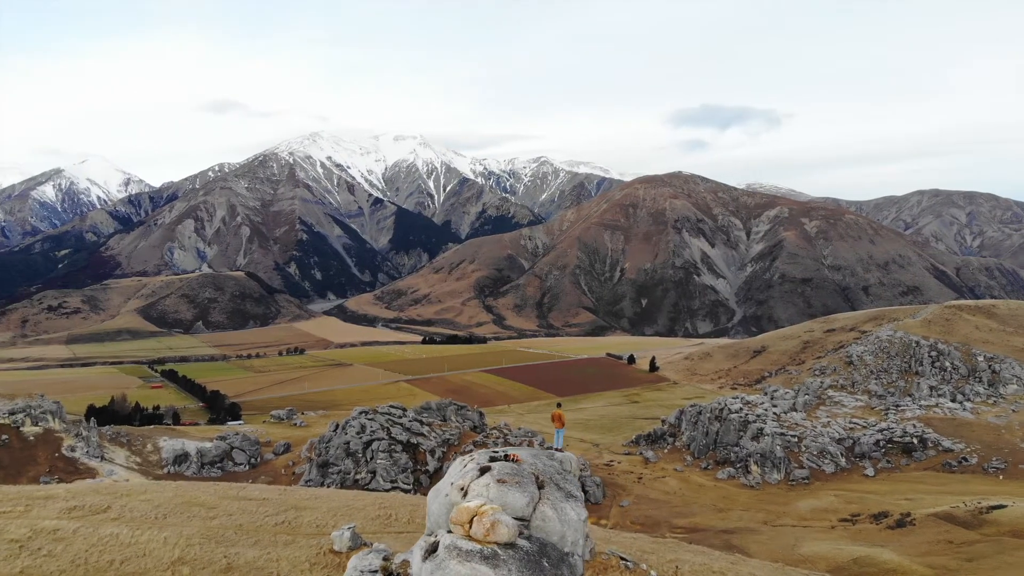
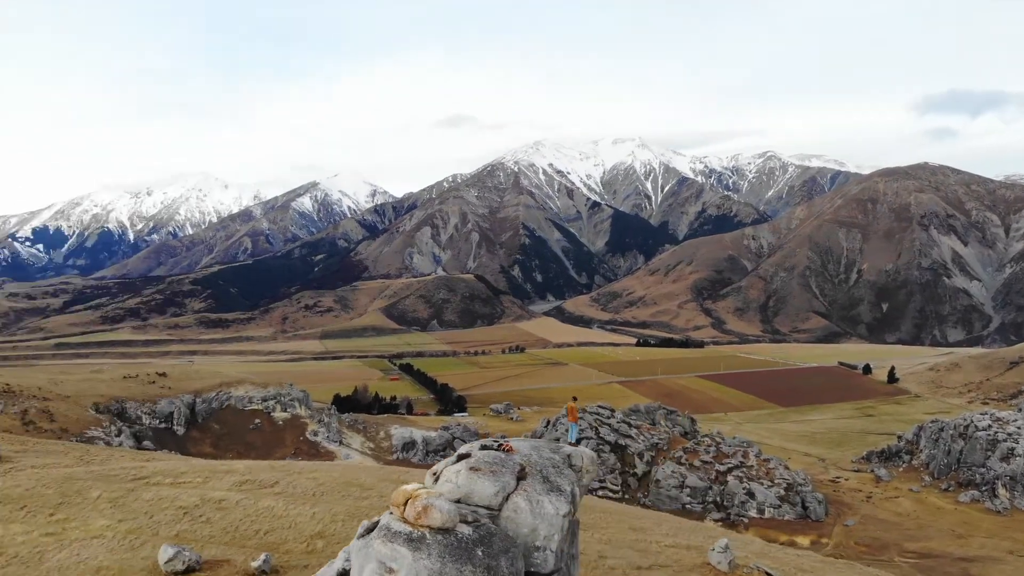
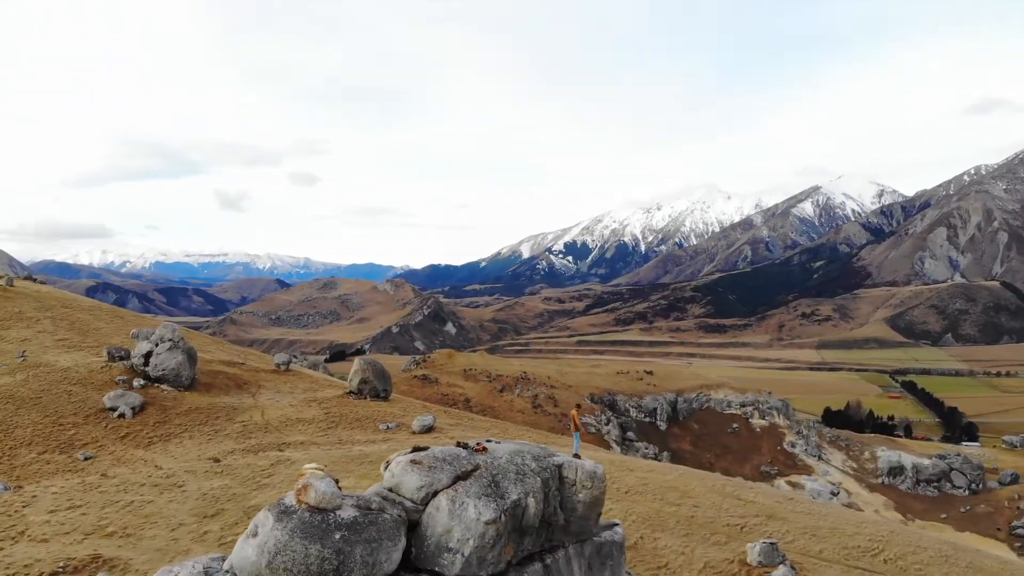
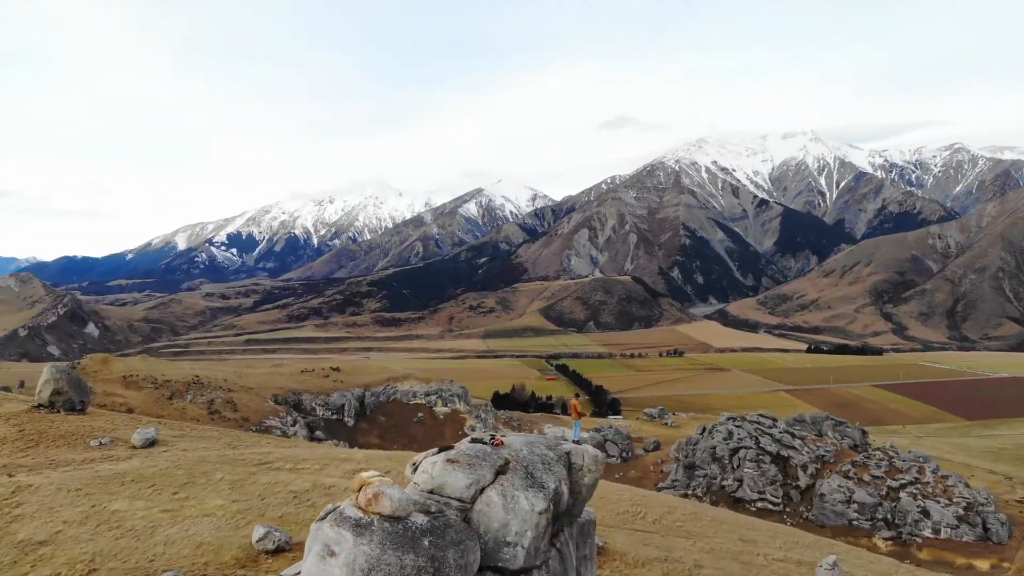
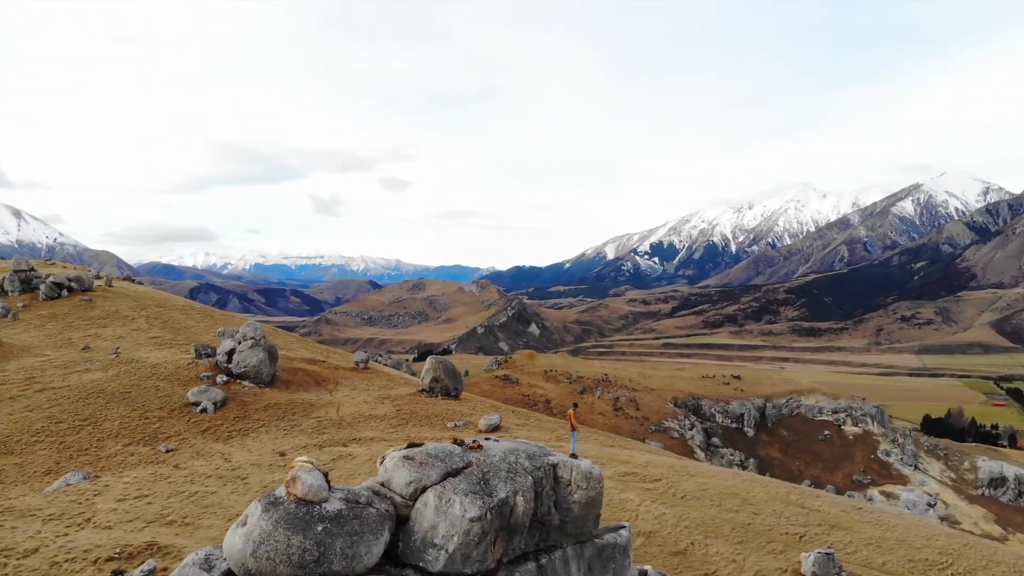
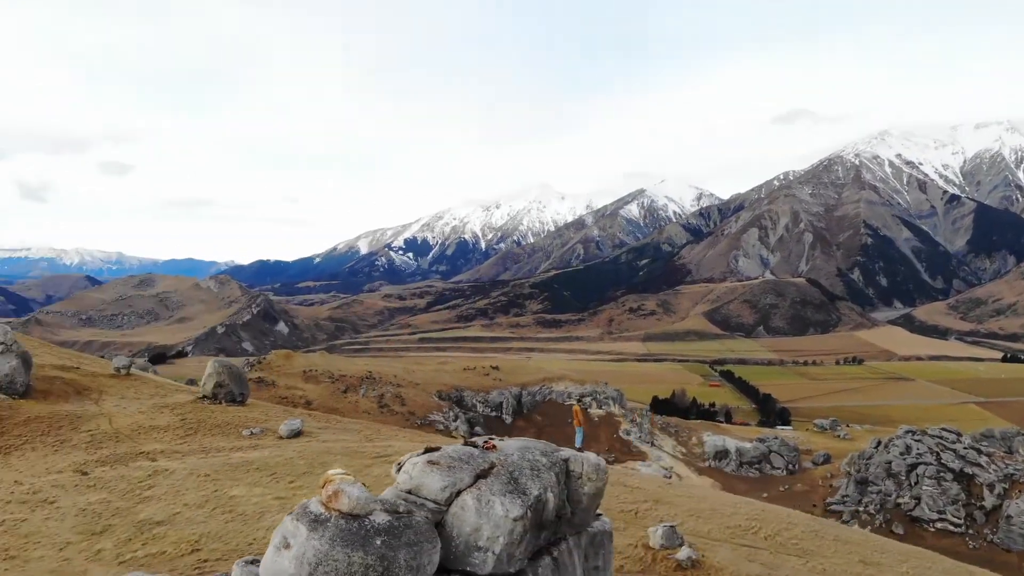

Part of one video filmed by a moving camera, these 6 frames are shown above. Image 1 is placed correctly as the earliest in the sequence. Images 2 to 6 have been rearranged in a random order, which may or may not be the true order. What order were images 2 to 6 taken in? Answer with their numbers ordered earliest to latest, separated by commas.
2, 4, 6, 3, 5
